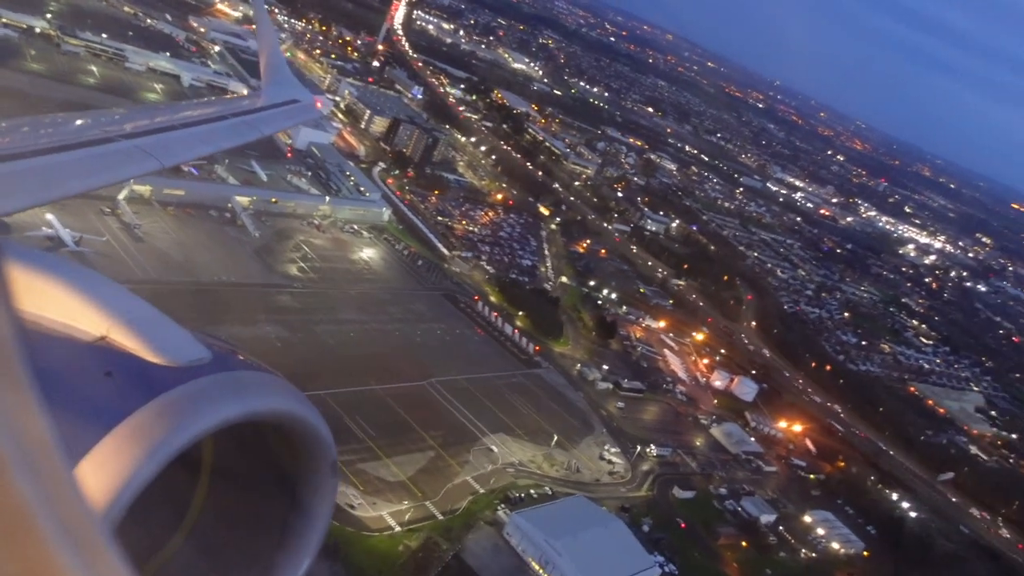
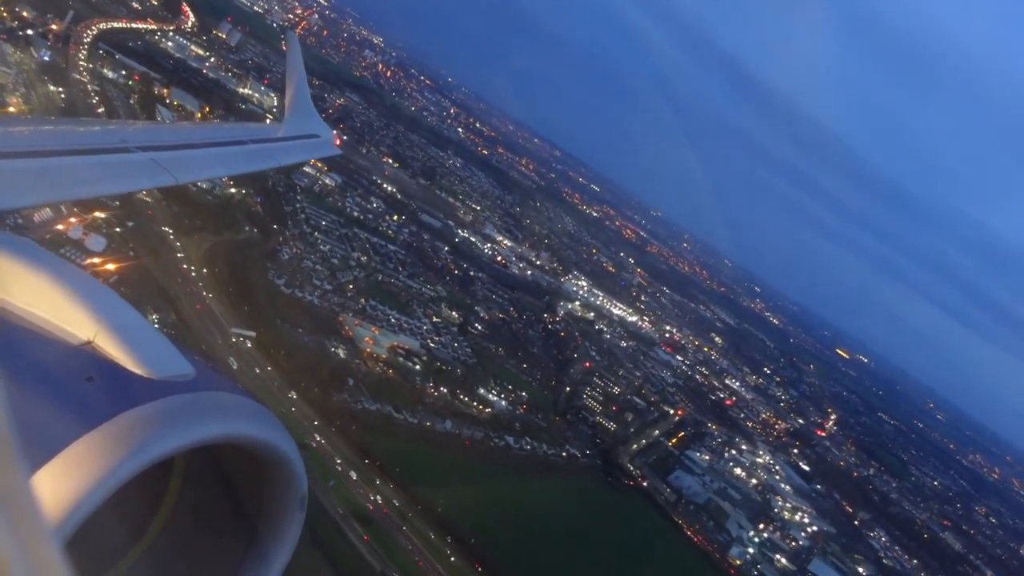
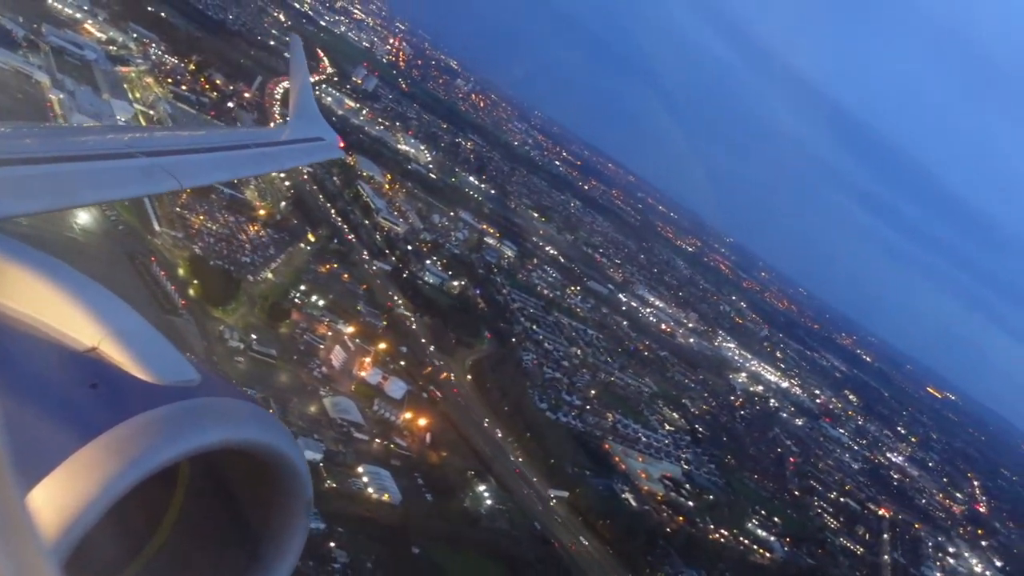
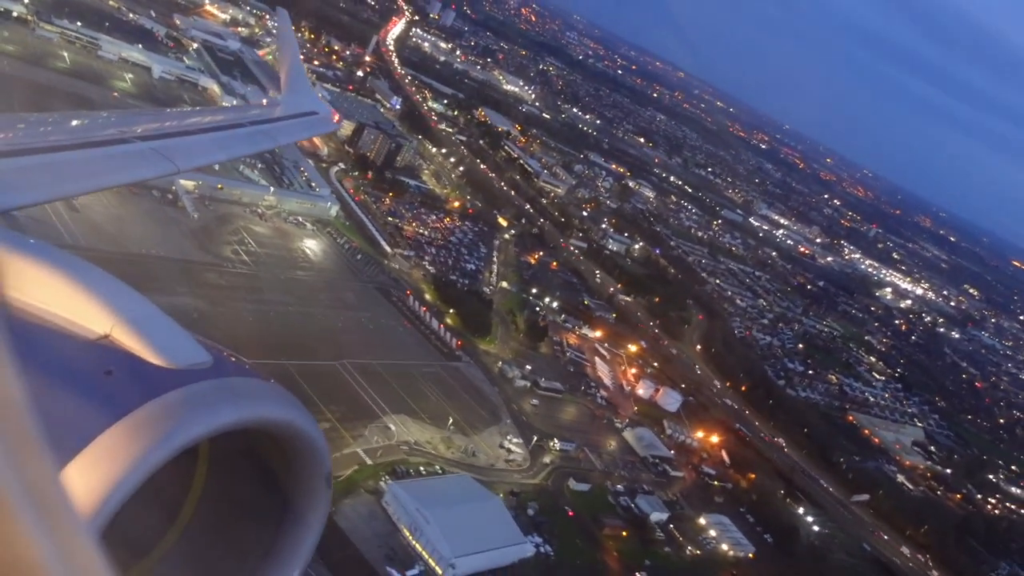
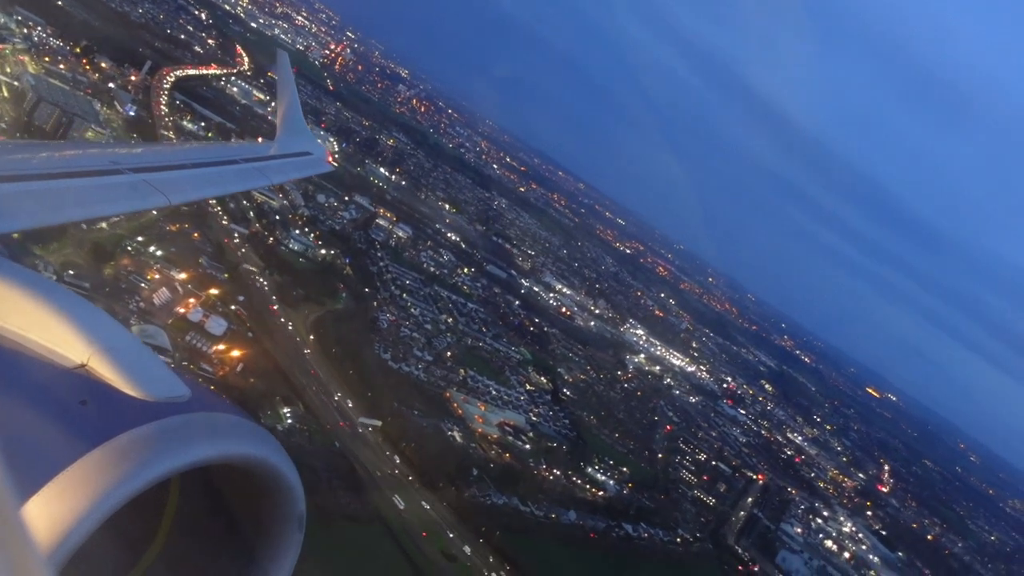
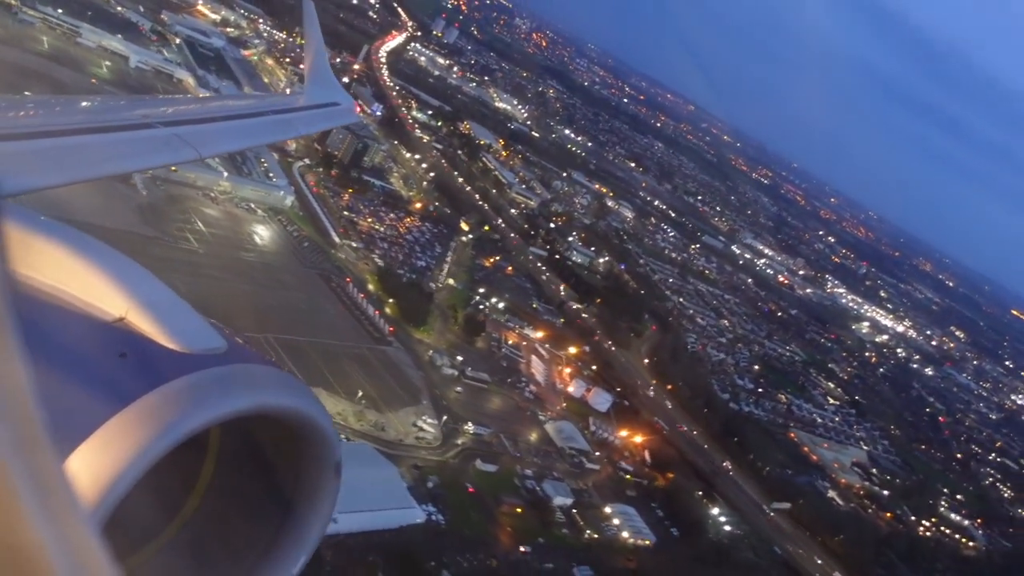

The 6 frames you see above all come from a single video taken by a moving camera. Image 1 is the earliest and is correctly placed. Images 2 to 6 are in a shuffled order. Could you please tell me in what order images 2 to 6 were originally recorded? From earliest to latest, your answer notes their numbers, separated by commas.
4, 6, 3, 5, 2
